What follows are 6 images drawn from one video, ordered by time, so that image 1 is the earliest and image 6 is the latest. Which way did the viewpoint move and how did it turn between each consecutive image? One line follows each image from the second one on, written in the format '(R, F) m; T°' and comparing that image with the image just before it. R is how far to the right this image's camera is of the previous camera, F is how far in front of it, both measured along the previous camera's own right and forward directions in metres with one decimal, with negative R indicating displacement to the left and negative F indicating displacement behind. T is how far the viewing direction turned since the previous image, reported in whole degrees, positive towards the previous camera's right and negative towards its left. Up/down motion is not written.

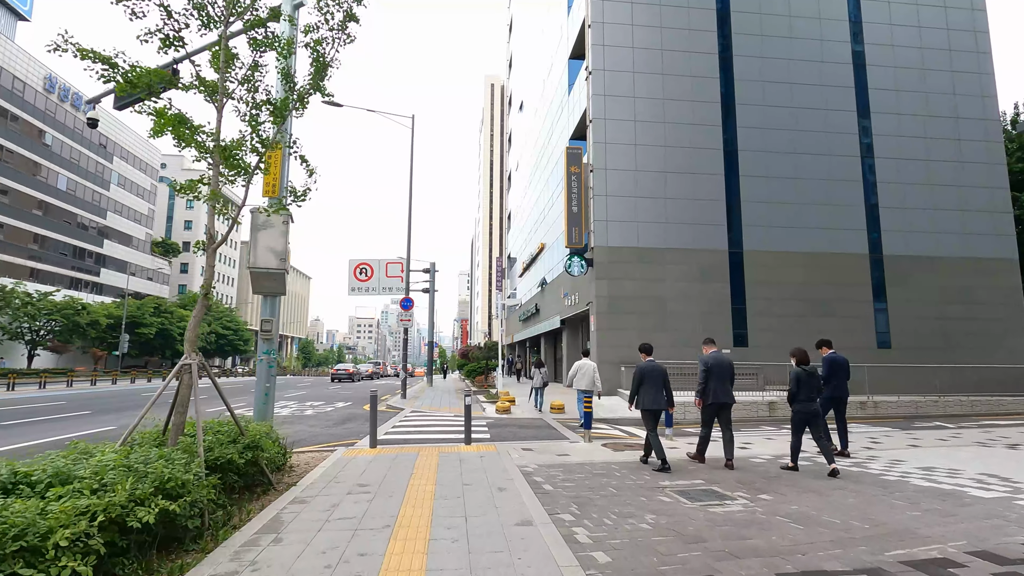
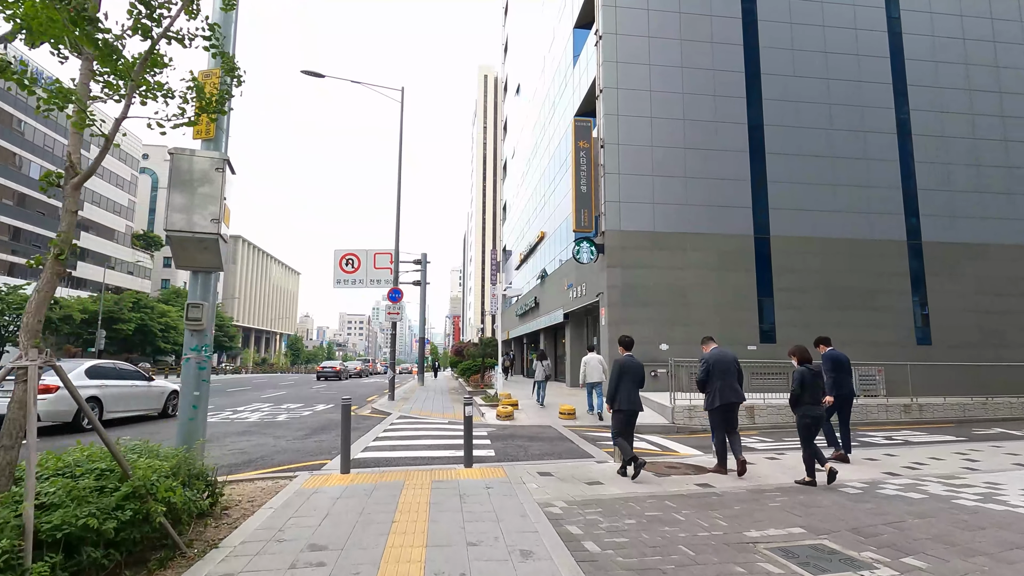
(-0.3, +2.2) m; +1°
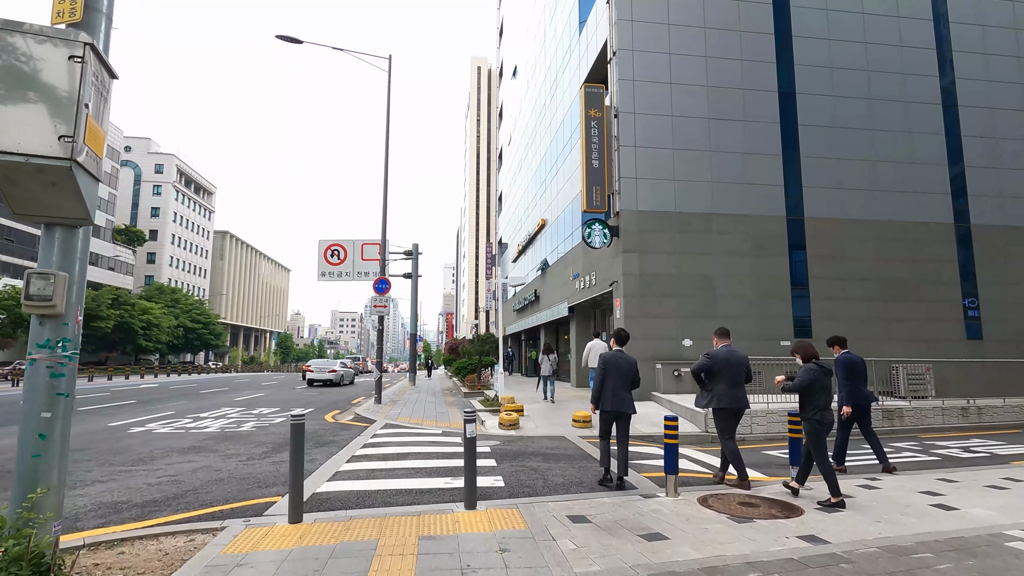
(-0.3, +2.2) m; +1°
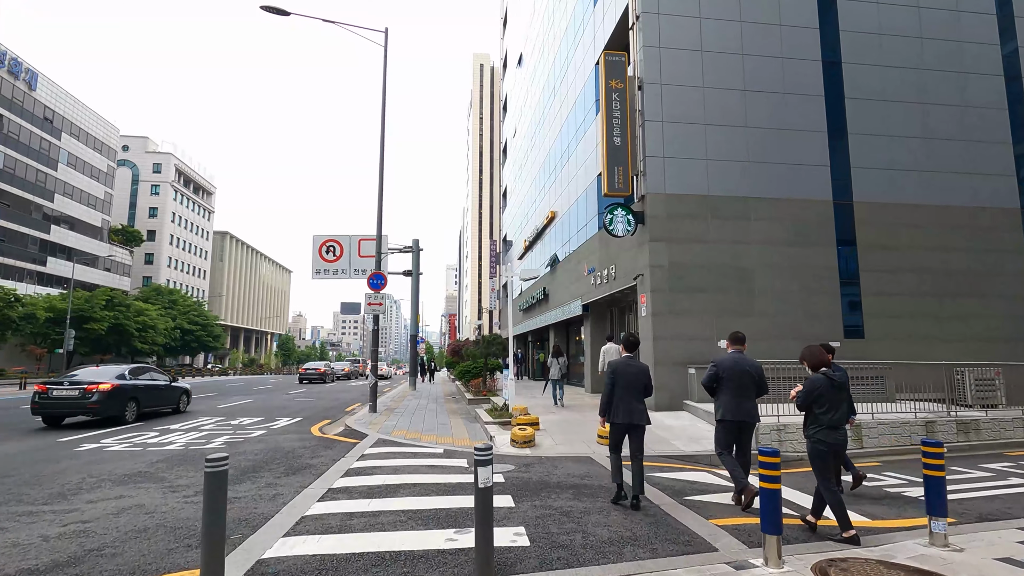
(-0.2, +1.9) m; 0°
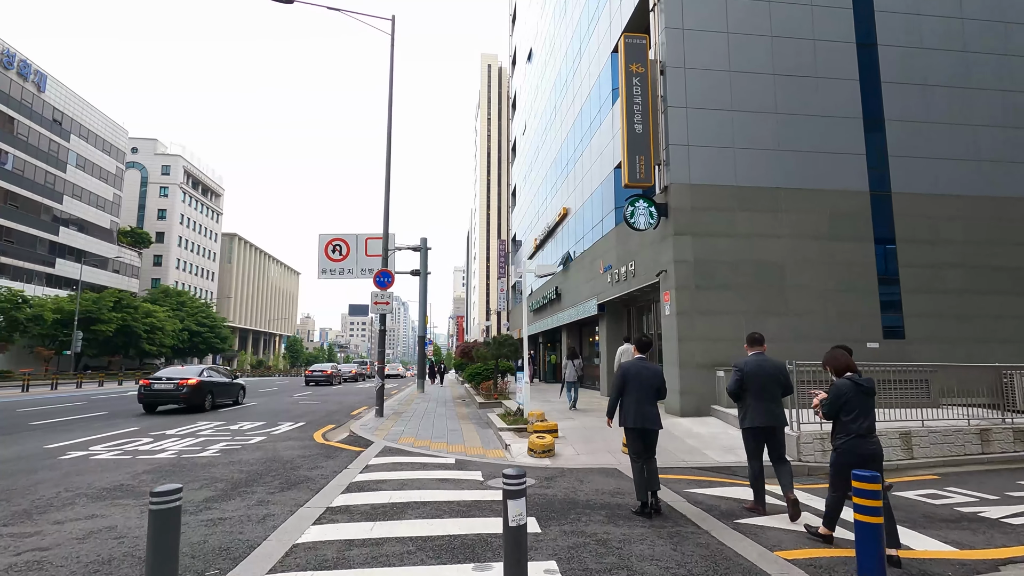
(-0.2, +0.8) m; -1°
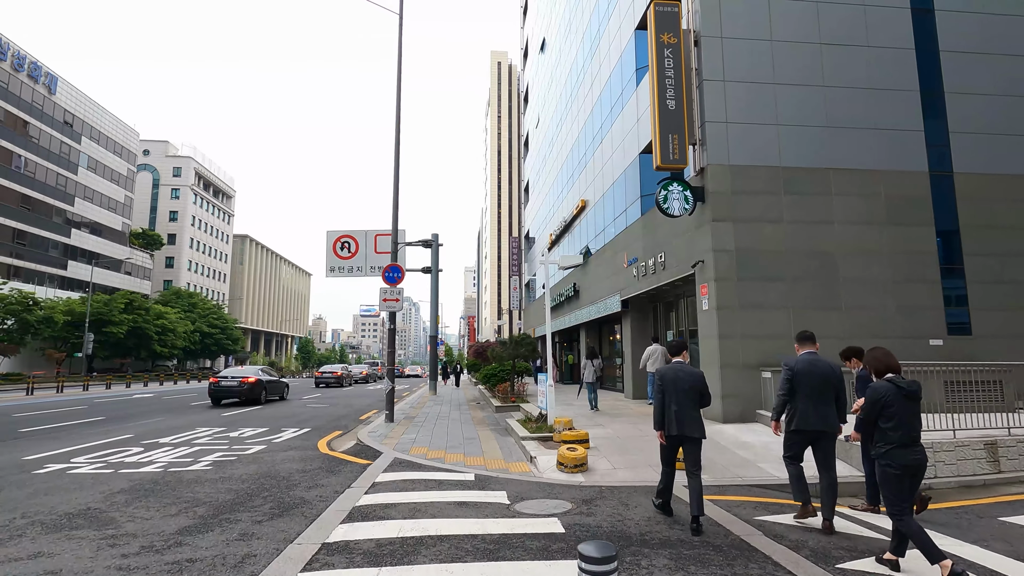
(-0.2, +1.1) m; -1°
